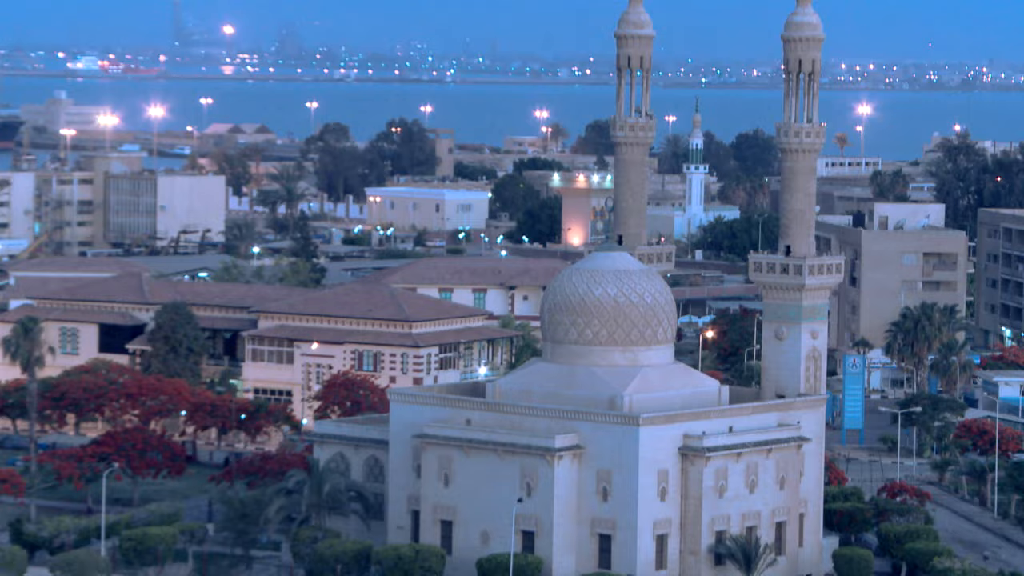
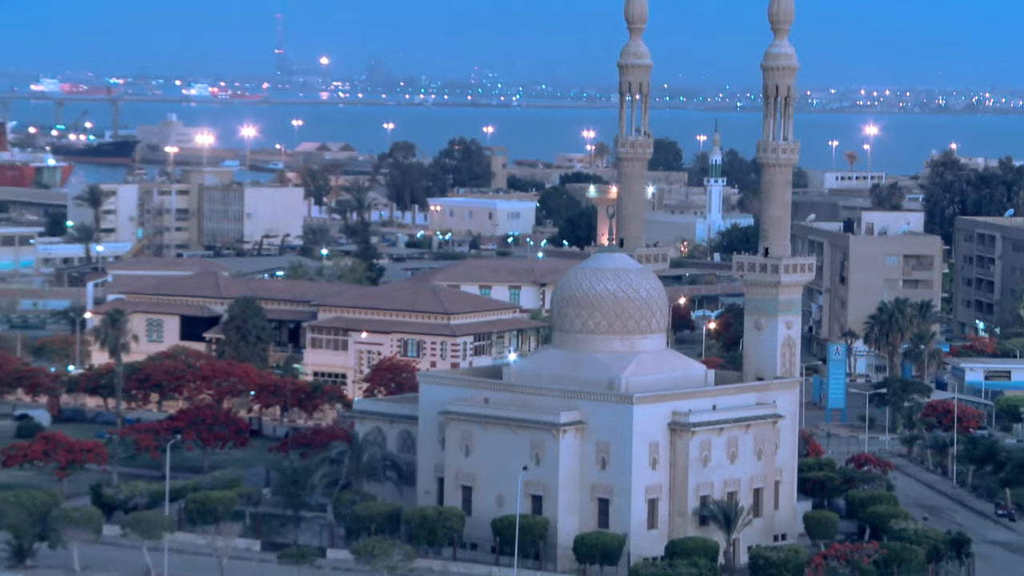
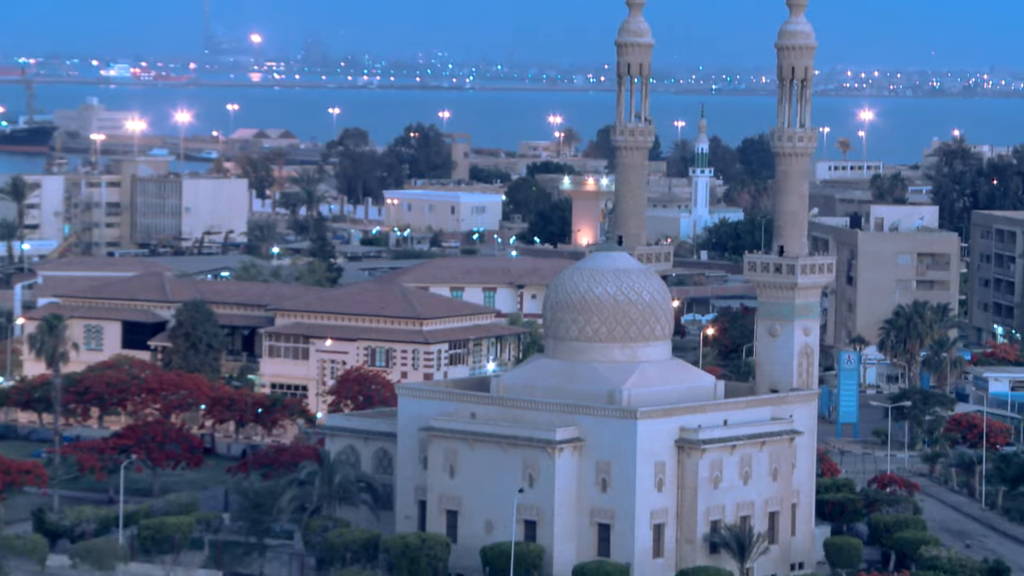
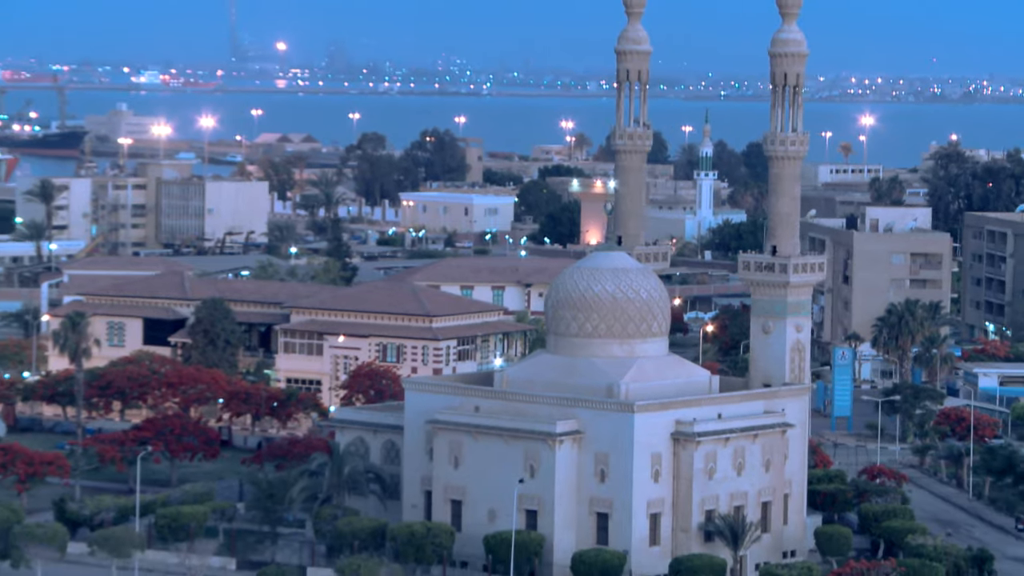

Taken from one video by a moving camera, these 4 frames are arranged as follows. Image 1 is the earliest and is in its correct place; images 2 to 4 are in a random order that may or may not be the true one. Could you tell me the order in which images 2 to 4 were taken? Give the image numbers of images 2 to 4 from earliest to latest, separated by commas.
3, 4, 2
